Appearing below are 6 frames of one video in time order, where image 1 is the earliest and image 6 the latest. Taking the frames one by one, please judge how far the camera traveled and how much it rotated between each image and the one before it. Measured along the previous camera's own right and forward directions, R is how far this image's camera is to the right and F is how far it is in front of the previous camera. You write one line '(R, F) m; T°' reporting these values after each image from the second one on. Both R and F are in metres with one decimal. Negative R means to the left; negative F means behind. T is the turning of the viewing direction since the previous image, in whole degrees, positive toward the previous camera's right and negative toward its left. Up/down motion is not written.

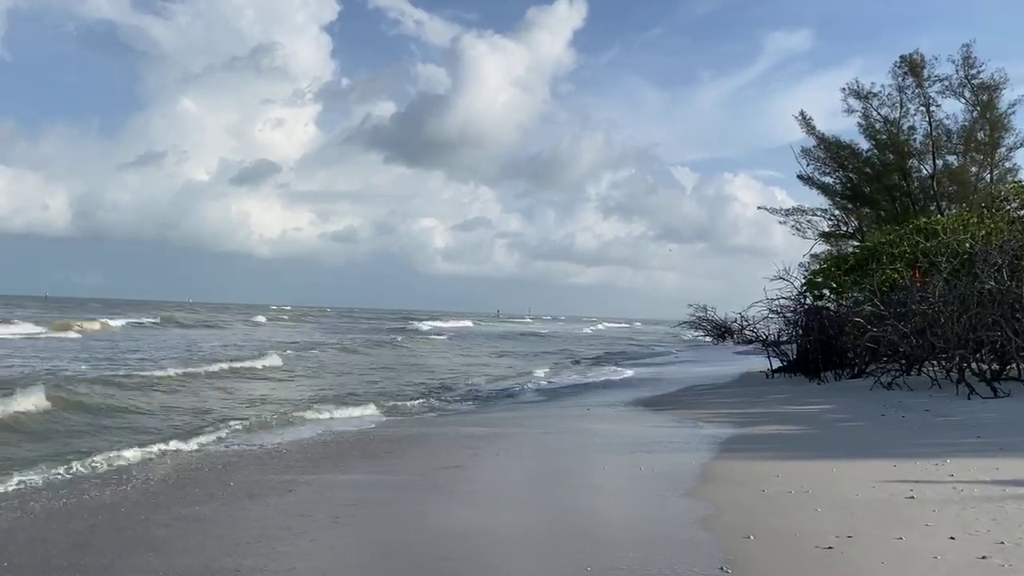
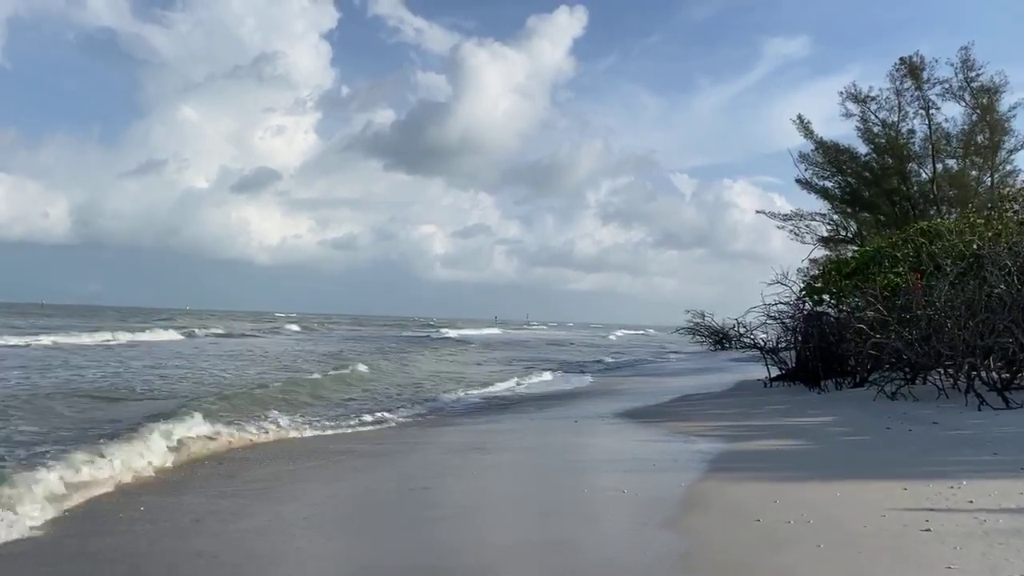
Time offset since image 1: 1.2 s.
(+0.2, +0.5) m; 0°
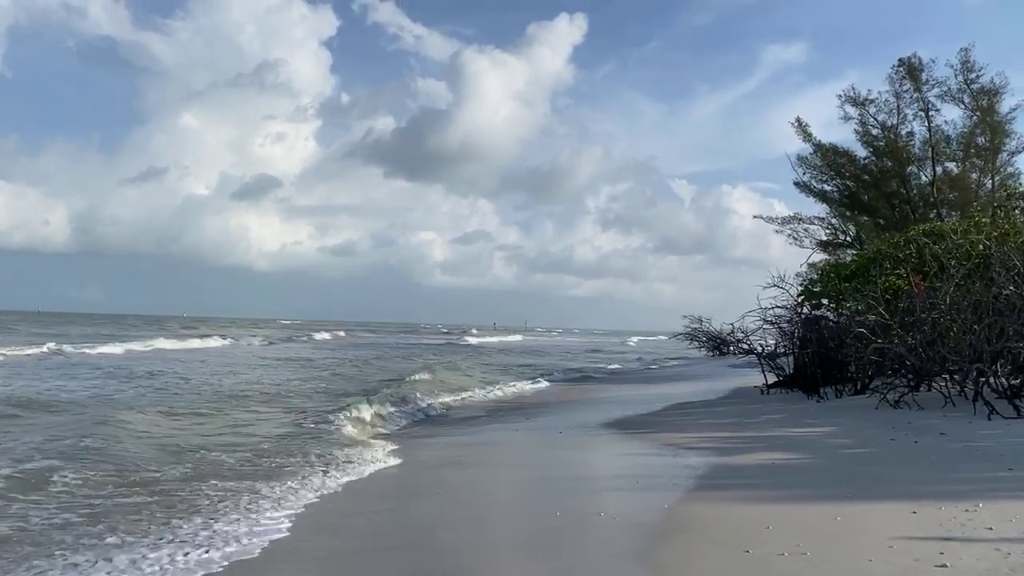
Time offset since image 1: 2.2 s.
(+0.2, +0.4) m; 0°
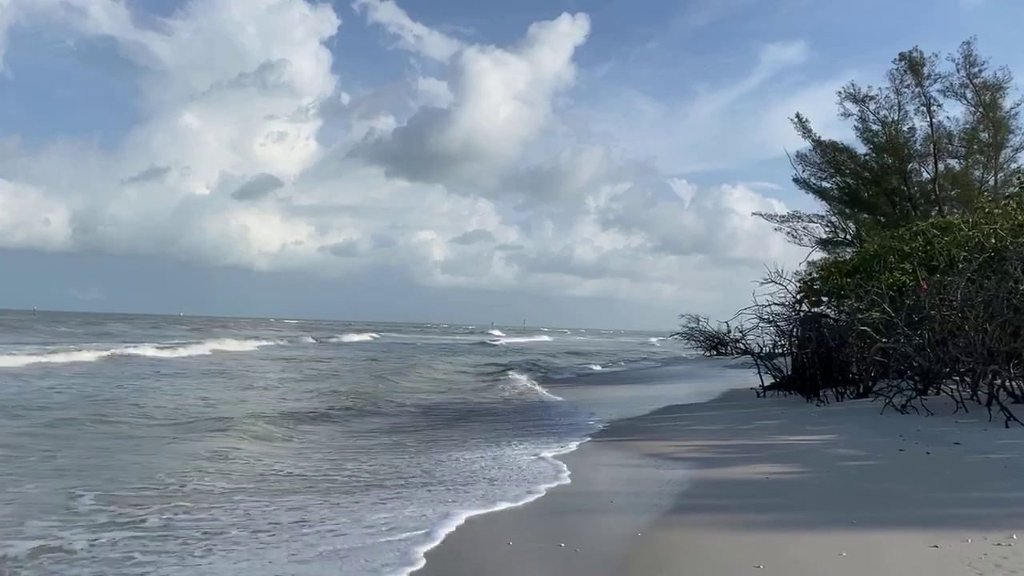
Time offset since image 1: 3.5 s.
(+0.3, +0.6) m; 0°
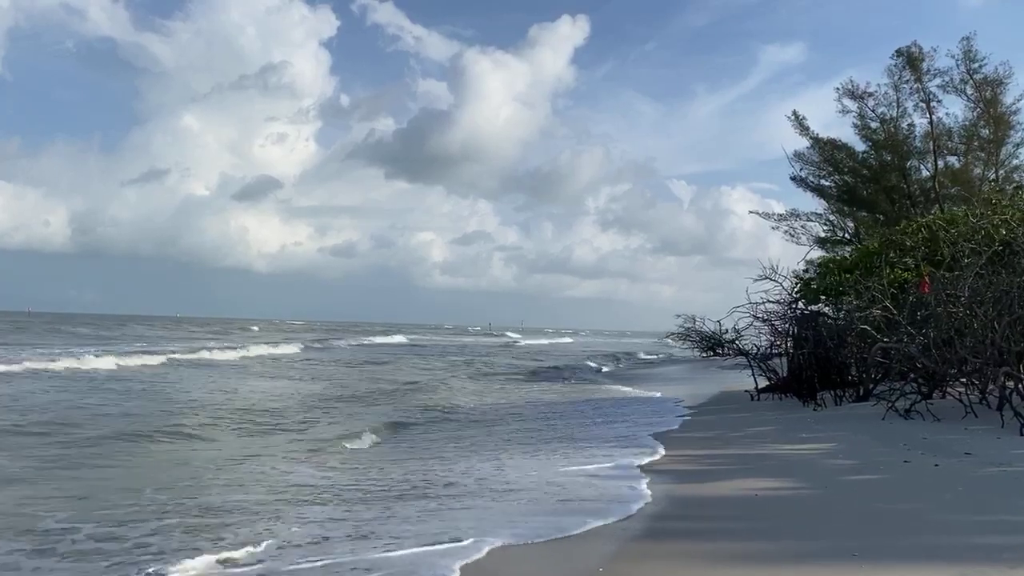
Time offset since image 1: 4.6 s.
(+0.2, +0.6) m; 0°
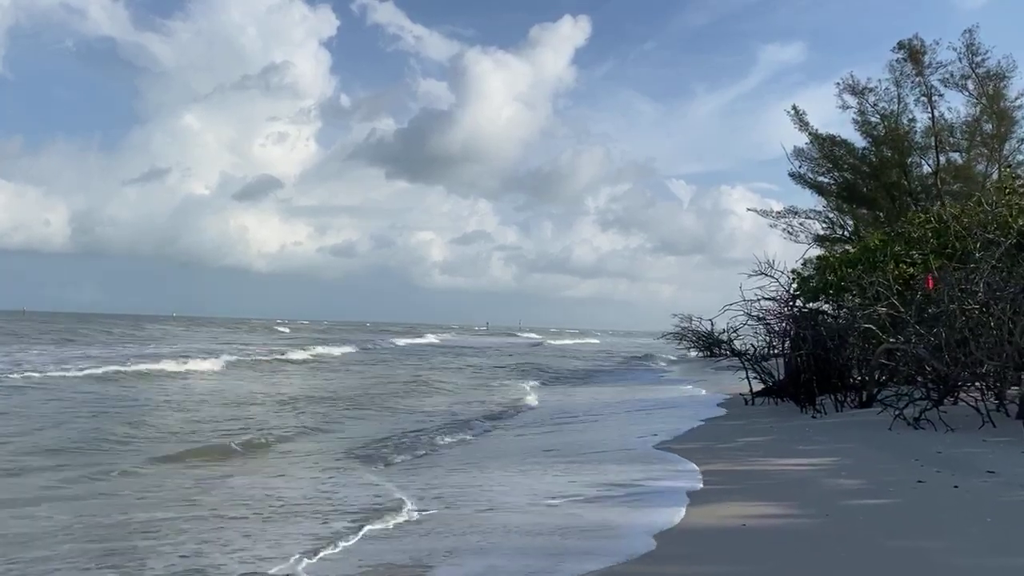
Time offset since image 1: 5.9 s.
(+0.3, +0.7) m; 0°
